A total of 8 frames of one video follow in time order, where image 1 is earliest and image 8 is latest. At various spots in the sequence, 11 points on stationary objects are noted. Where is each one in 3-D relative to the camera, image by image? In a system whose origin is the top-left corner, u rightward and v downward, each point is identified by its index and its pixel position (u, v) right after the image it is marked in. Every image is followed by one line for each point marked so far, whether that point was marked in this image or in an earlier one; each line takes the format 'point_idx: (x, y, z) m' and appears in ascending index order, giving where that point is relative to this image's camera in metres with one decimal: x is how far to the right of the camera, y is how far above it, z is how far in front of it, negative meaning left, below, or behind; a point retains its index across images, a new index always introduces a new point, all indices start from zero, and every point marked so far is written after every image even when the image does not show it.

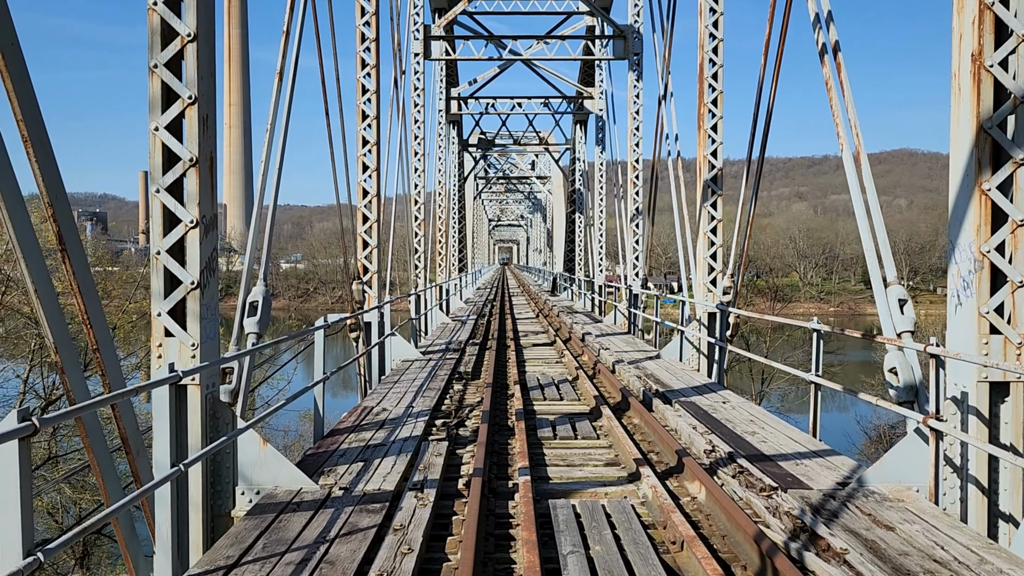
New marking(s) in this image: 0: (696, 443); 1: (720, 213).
0: (+1.2, -1.0, +5.5) m
1: (+2.5, +0.9, +10.1) m
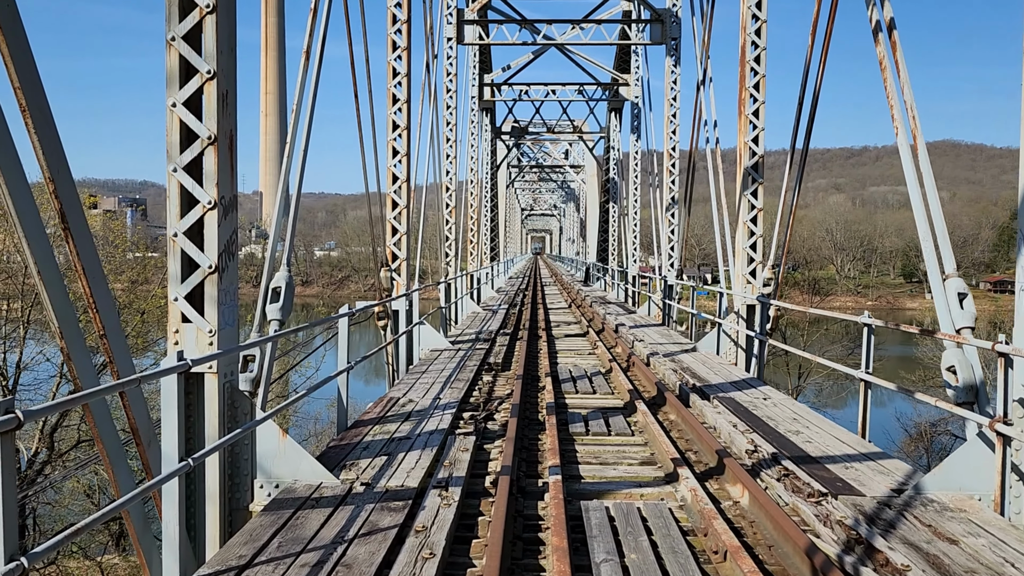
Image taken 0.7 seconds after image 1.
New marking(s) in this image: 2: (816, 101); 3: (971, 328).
0: (+1.4, -1.0, +5.2) m
1: (+2.9, +1.0, +9.8) m
2: (+2.8, +1.7, +7.5) m
3: (+2.8, -0.2, +5.1) m
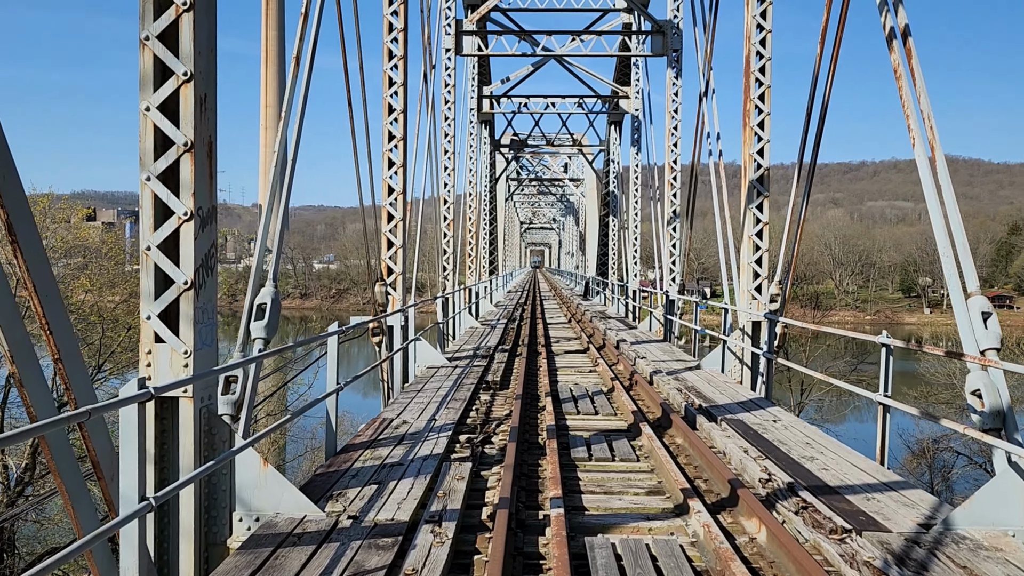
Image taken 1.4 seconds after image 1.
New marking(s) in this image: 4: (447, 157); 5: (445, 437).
0: (+1.4, -1.1, +4.9) m
1: (+2.9, +0.8, +9.5) m
2: (+2.8, +1.5, +7.3) m
3: (+2.8, -0.4, +4.8) m
4: (-1.3, +2.7, +17.0) m
5: (-0.5, -1.0, +5.7) m
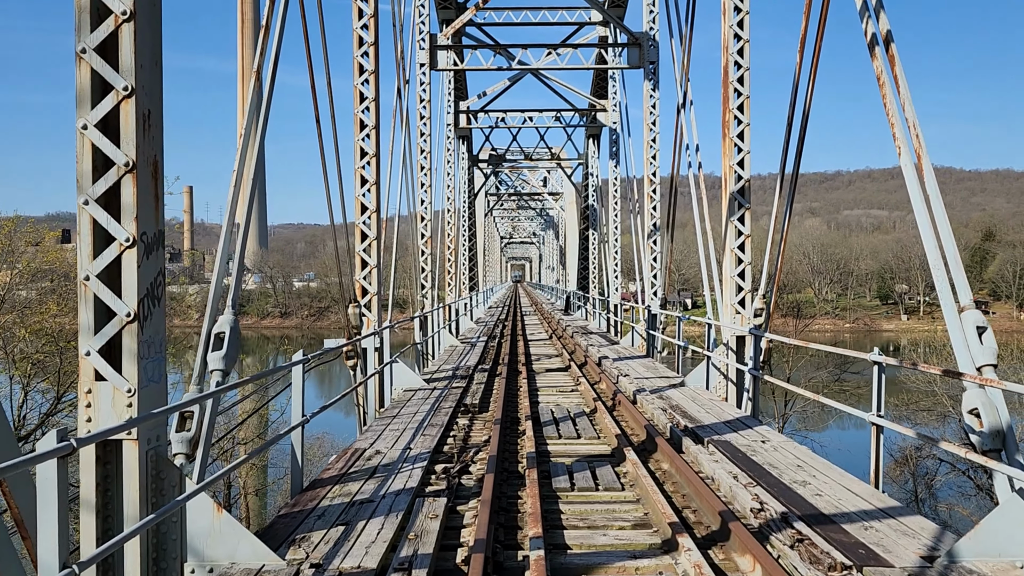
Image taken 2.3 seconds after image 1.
0: (+1.3, -1.2, +4.6) m
1: (+2.7, +0.7, +9.3) m
2: (+2.5, +1.4, +7.1) m
3: (+2.7, -0.4, +4.6) m
4: (-1.8, +2.3, +16.7) m
5: (-0.6, -1.2, +5.4) m
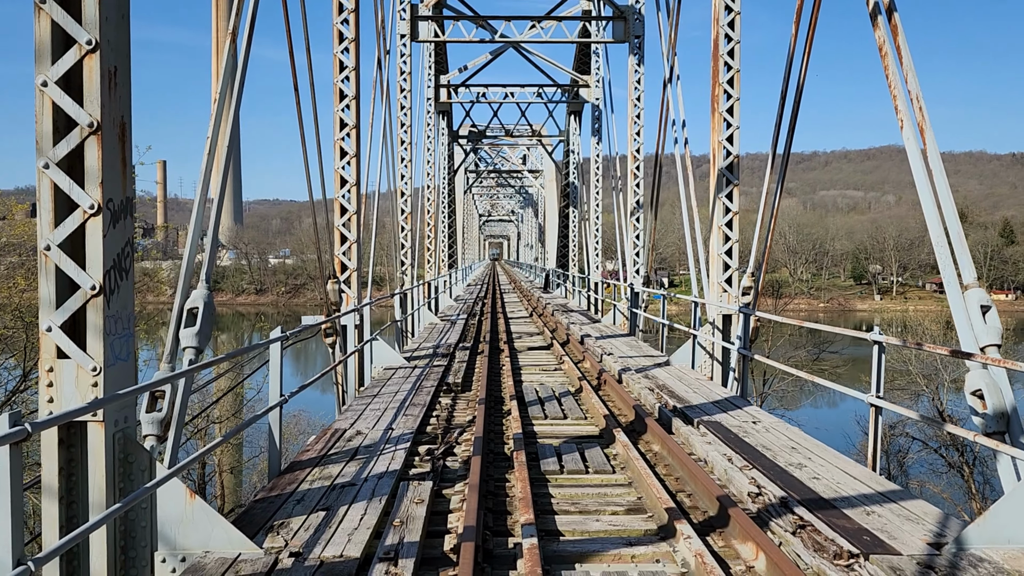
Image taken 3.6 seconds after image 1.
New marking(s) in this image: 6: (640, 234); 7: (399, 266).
0: (+1.2, -1.1, +4.5) m
1: (+2.5, +0.9, +9.1) m
2: (+2.4, +1.6, +6.9) m
3: (+2.6, -0.3, +4.4) m
4: (-2.2, +2.8, +16.4) m
5: (-0.7, -1.0, +5.2) m
6: (+2.4, +1.0, +15.2) m
7: (-2.1, +0.4, +15.1) m
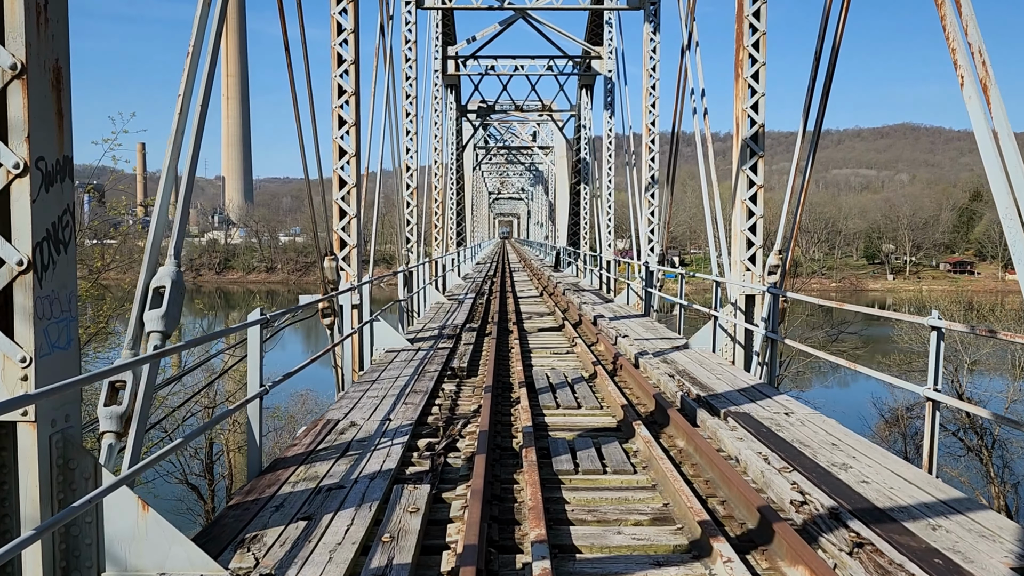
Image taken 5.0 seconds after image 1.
0: (+1.3, -0.9, +4.0) m
1: (+2.6, +1.1, +8.5) m
2: (+2.5, +1.8, +6.3) m
3: (+2.7, -0.2, +3.9) m
4: (-2.0, +3.2, +15.8) m
5: (-0.6, -0.9, +4.7) m
6: (+2.5, +1.4, +14.6) m
7: (-1.9, +0.8, +14.6) m
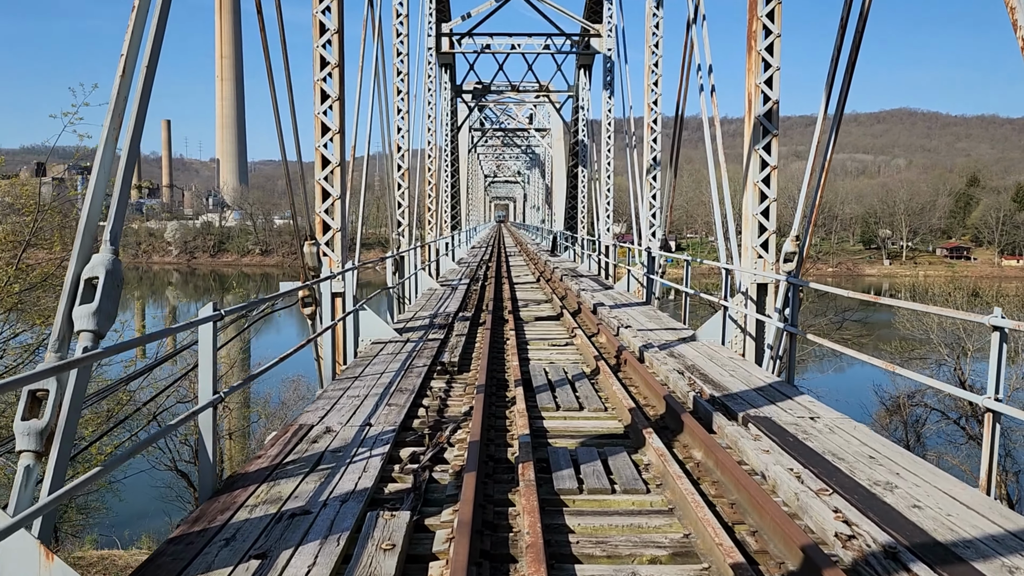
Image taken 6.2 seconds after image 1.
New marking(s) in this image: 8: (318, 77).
0: (+1.2, -0.9, +3.4) m
1: (+2.5, +1.3, +7.9) m
2: (+2.5, +1.8, +5.7) m
3: (+2.6, -0.2, +3.3) m
4: (-2.0, +3.5, +15.1) m
5: (-0.7, -0.9, +4.1) m
6: (+2.5, +1.6, +14.0) m
7: (-2.0, +1.0, +14.0) m
8: (-1.9, +2.1, +8.0) m
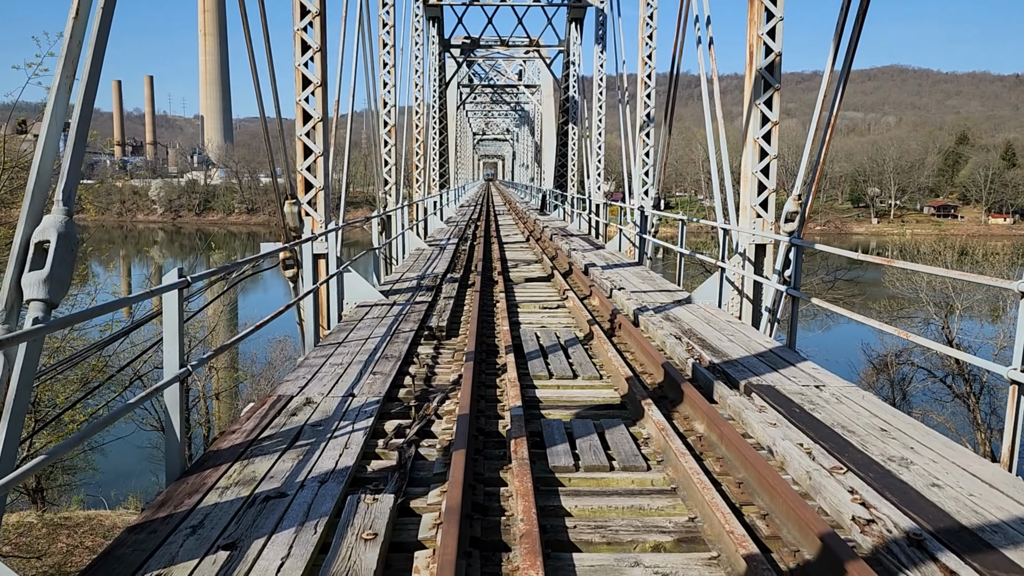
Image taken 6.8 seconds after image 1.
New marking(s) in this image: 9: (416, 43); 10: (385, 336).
0: (+1.2, -0.8, +3.2) m
1: (+2.5, +1.6, +7.6) m
2: (+2.4, +2.1, +5.3) m
3: (+2.6, -0.1, +3.1) m
4: (-2.2, +4.2, +14.6) m
5: (-0.7, -0.7, +3.9) m
6: (+2.3, +2.3, +13.7) m
7: (-2.1, +1.7, +13.6) m
8: (-2.0, +2.4, +7.6) m
9: (-2.3, +5.9, +19.9) m
10: (-1.0, -0.4, +6.3) m
